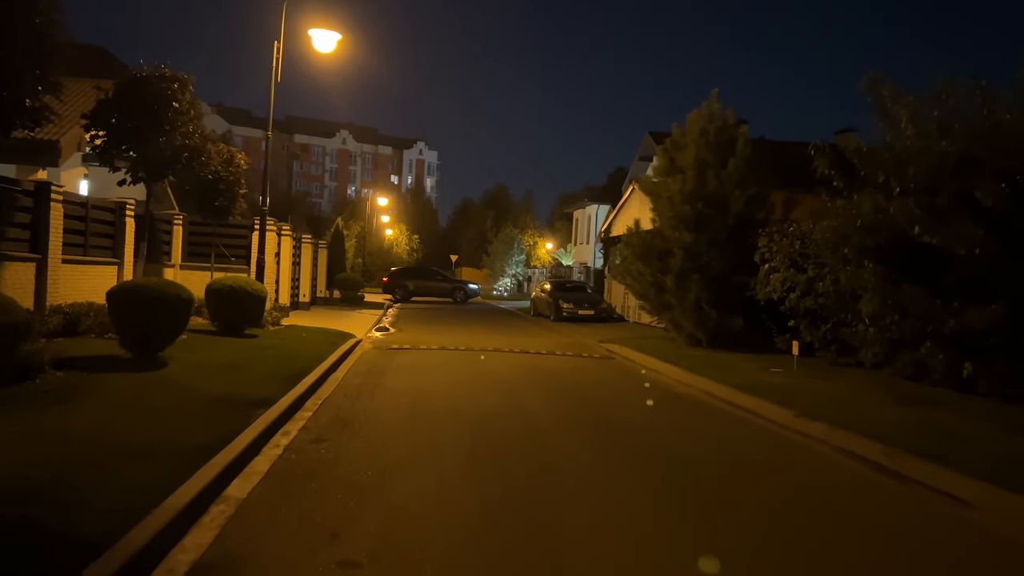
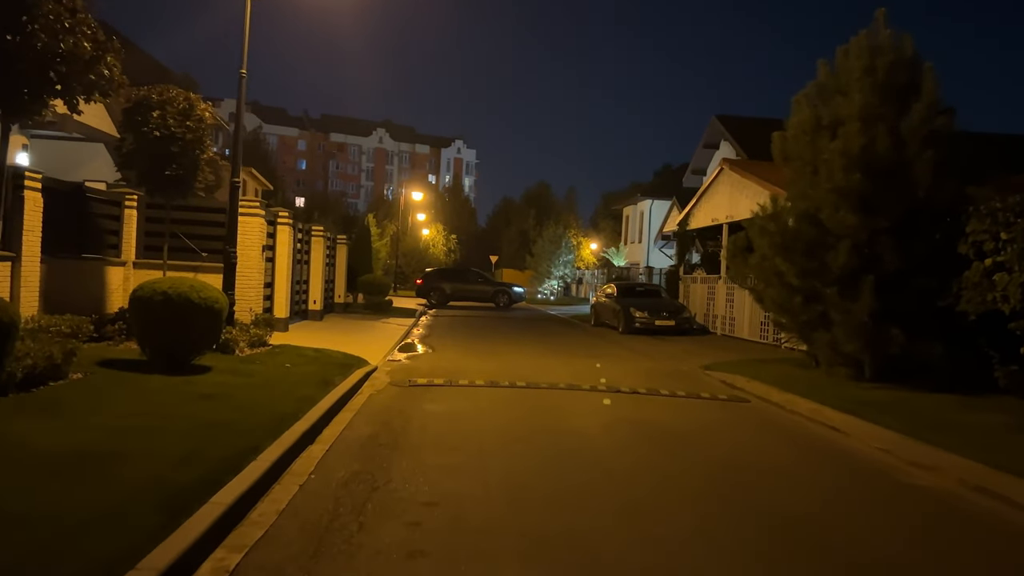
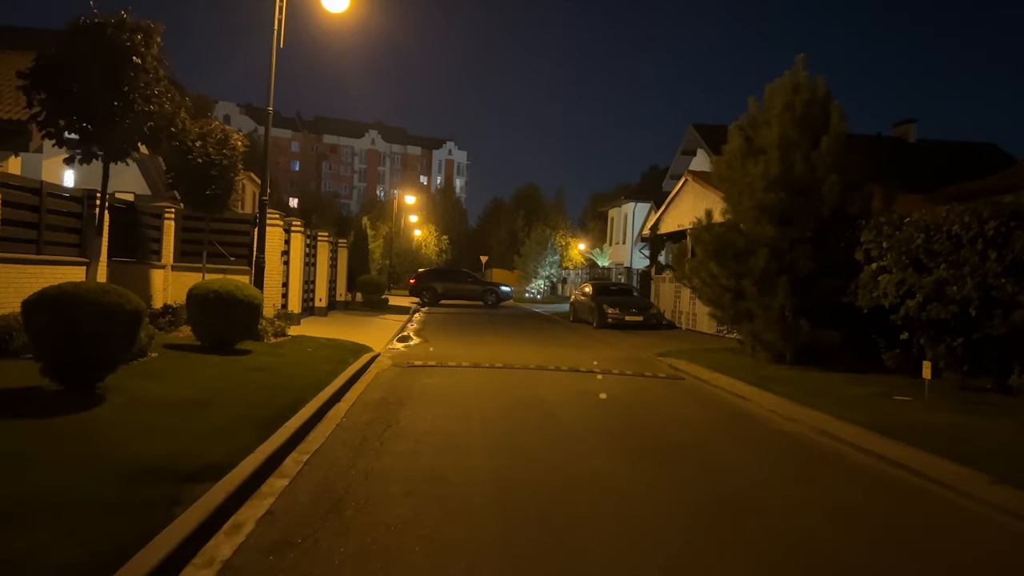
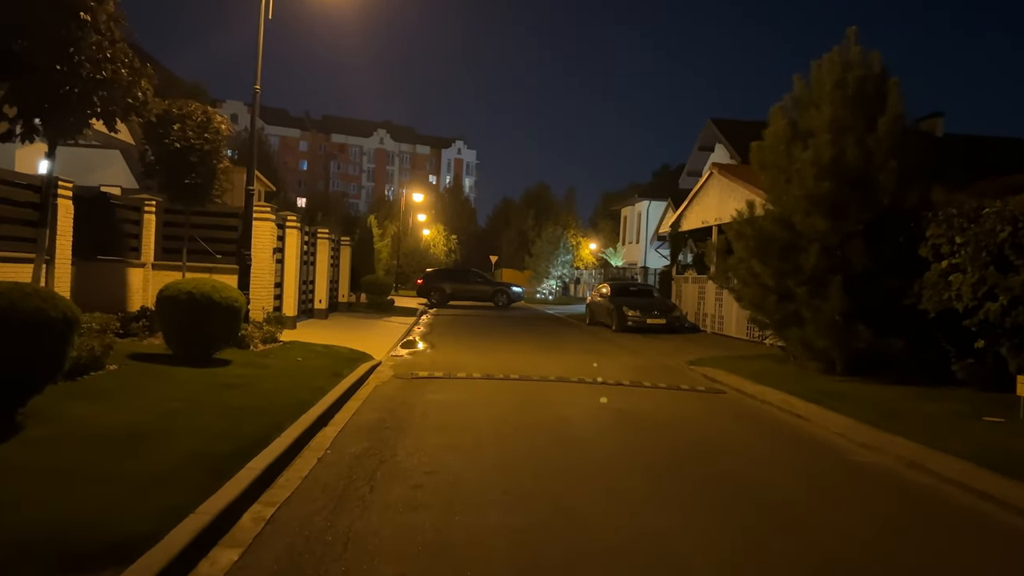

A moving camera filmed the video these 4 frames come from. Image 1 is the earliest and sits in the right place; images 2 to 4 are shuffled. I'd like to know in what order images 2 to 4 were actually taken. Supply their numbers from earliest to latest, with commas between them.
3, 4, 2
